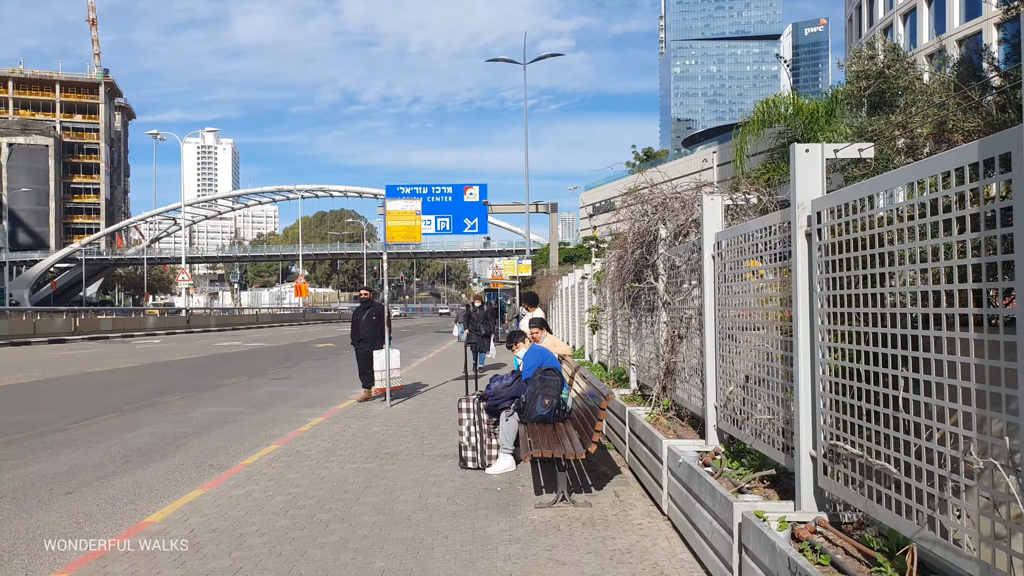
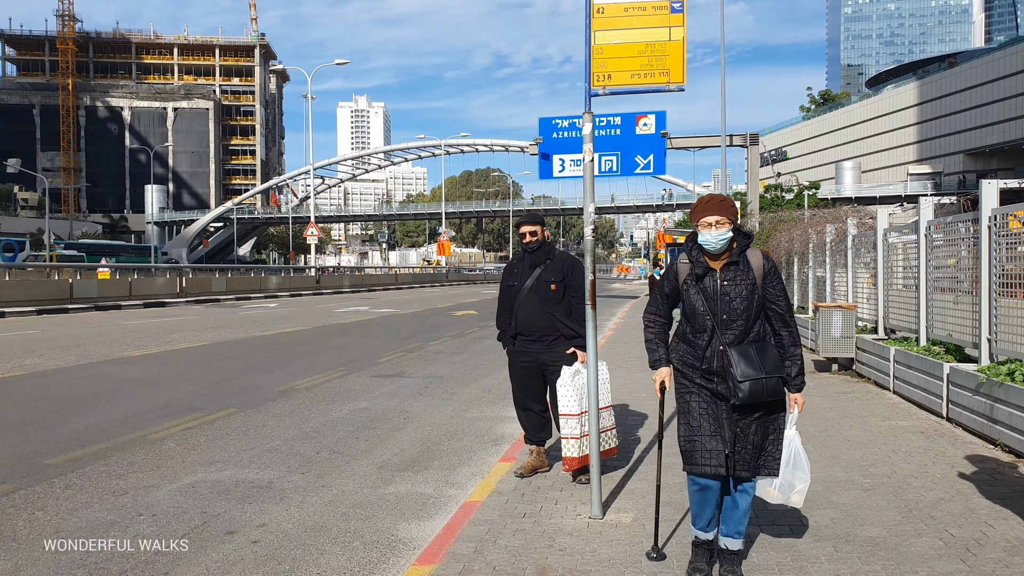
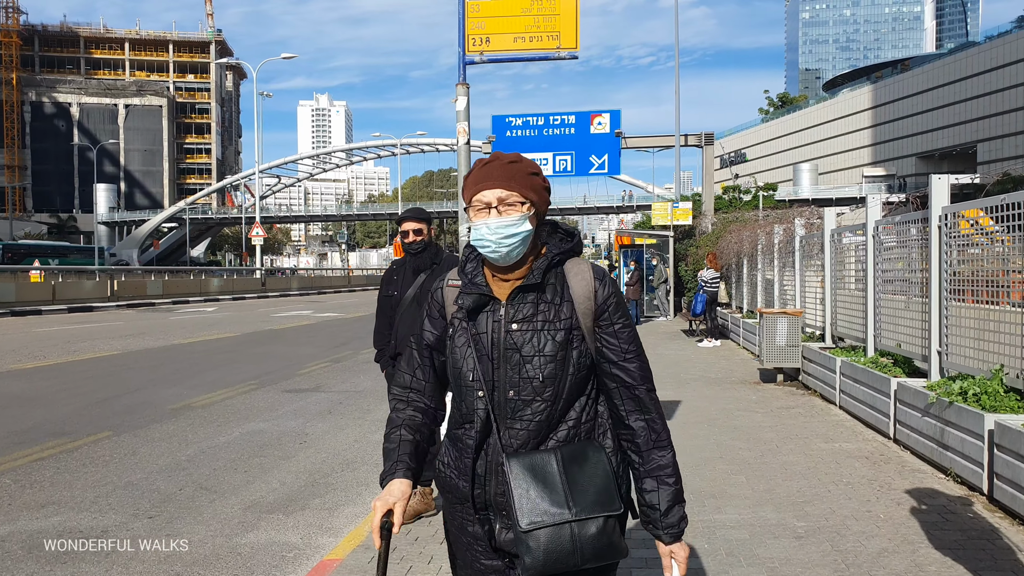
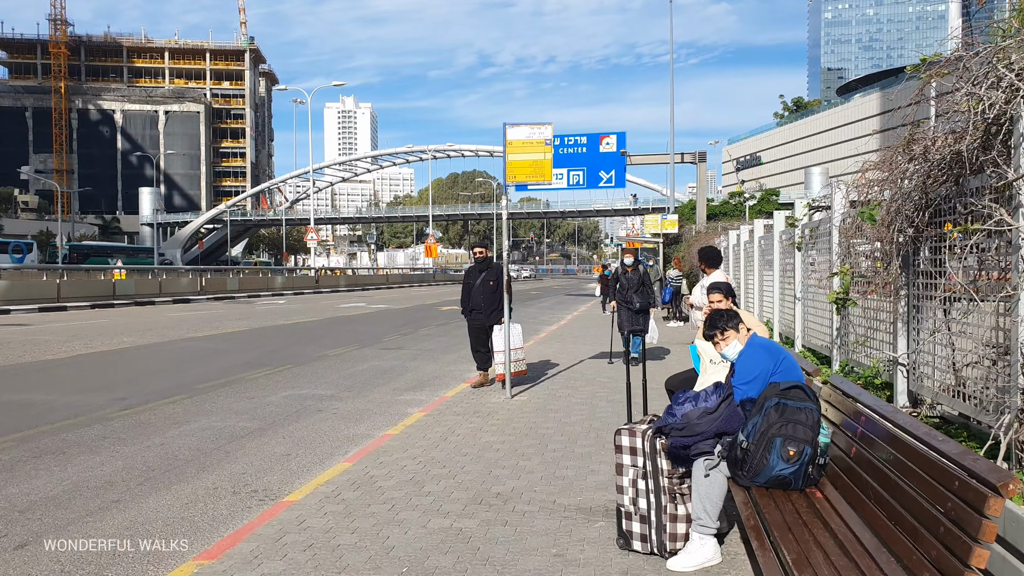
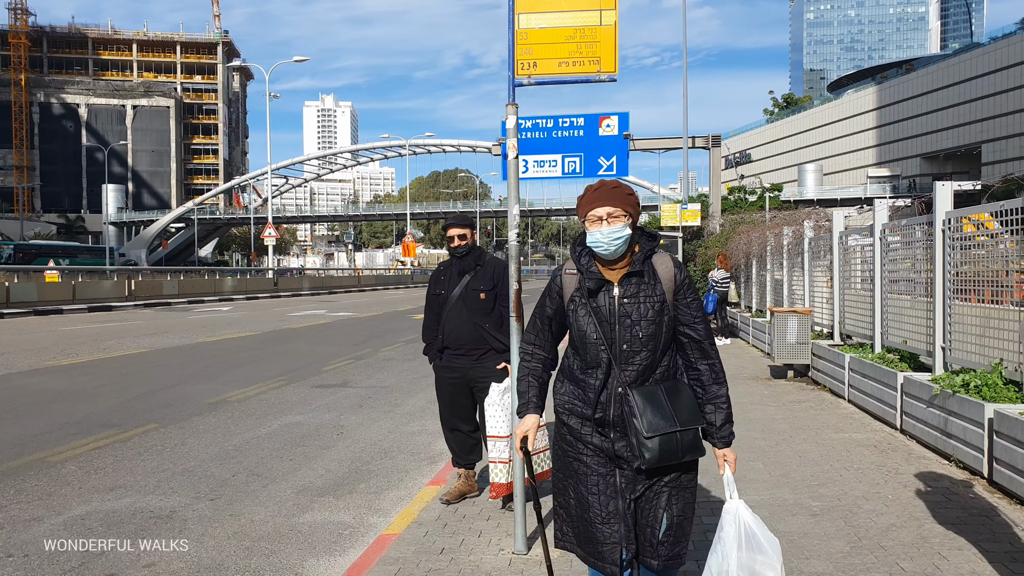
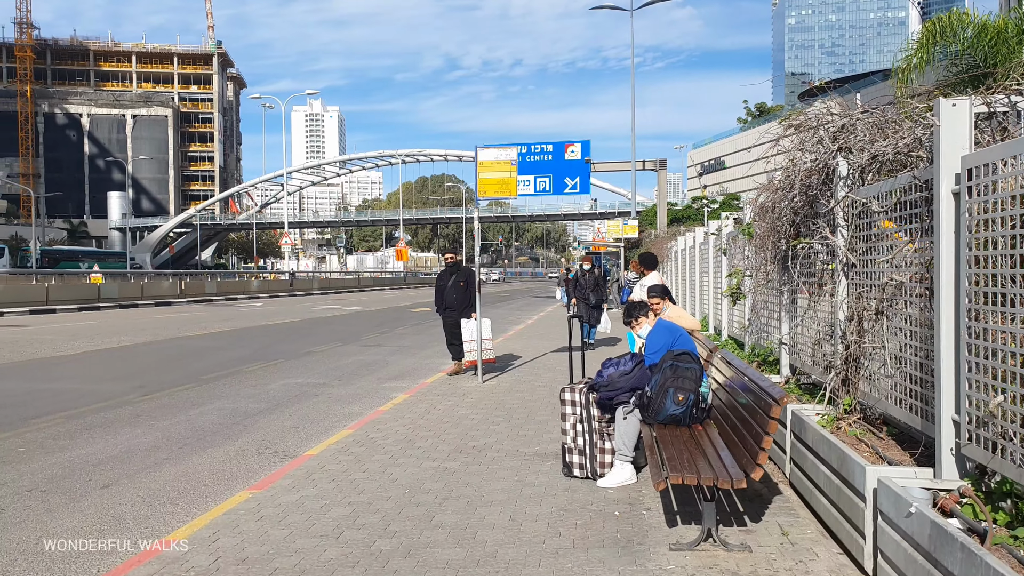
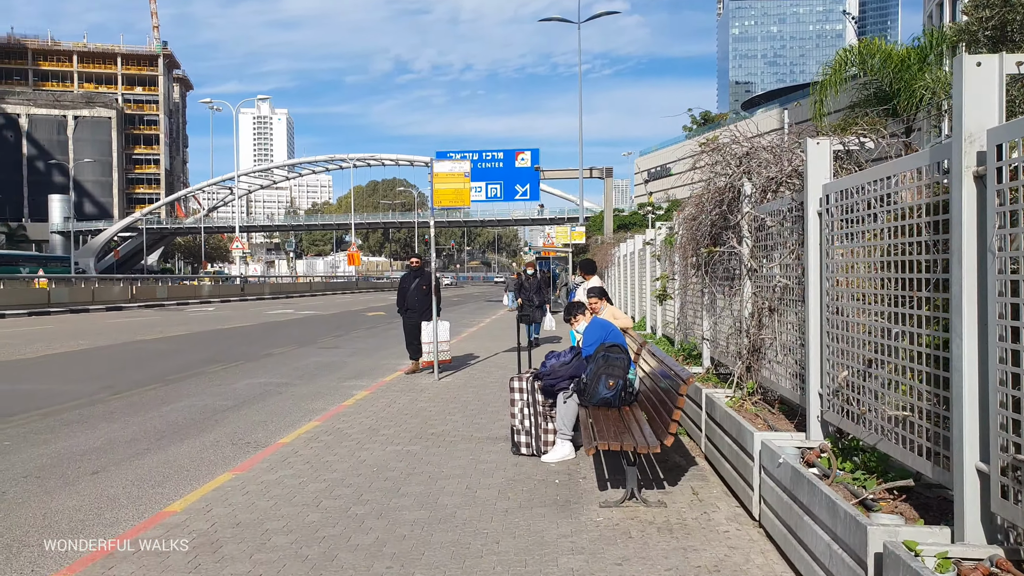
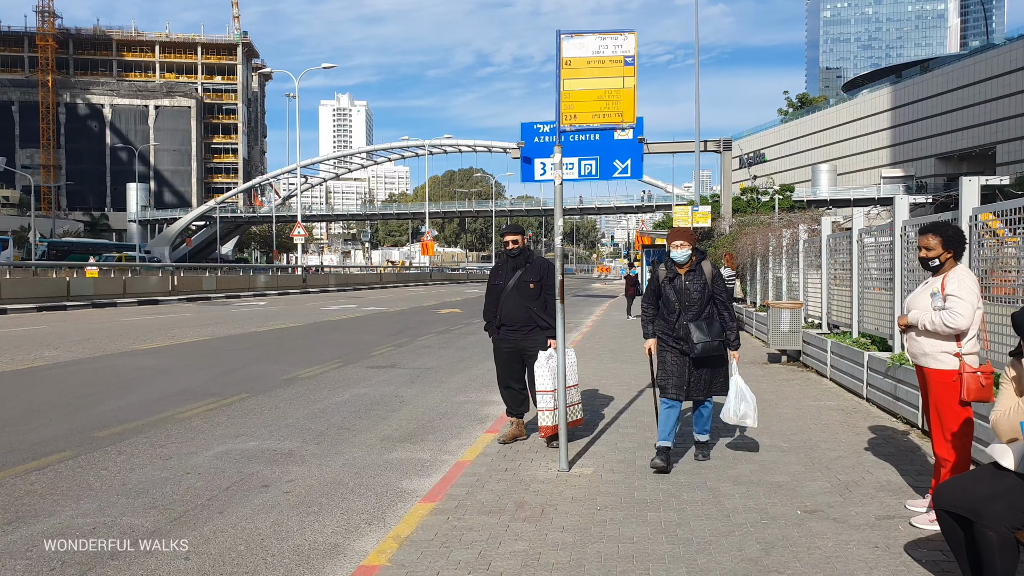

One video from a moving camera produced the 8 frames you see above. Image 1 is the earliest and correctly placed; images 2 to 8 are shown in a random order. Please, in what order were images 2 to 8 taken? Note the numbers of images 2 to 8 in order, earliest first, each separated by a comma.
7, 6, 4, 8, 2, 5, 3
